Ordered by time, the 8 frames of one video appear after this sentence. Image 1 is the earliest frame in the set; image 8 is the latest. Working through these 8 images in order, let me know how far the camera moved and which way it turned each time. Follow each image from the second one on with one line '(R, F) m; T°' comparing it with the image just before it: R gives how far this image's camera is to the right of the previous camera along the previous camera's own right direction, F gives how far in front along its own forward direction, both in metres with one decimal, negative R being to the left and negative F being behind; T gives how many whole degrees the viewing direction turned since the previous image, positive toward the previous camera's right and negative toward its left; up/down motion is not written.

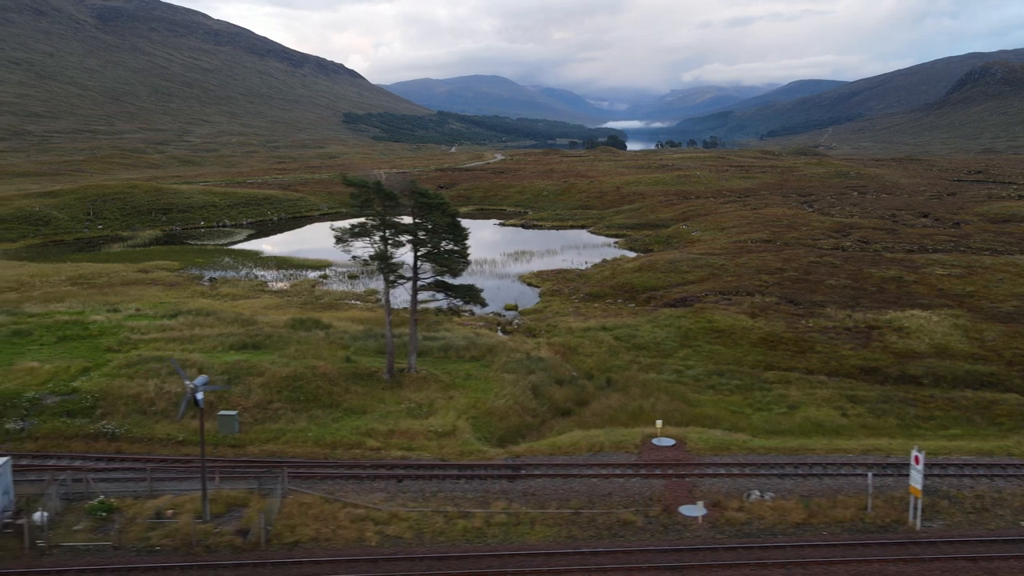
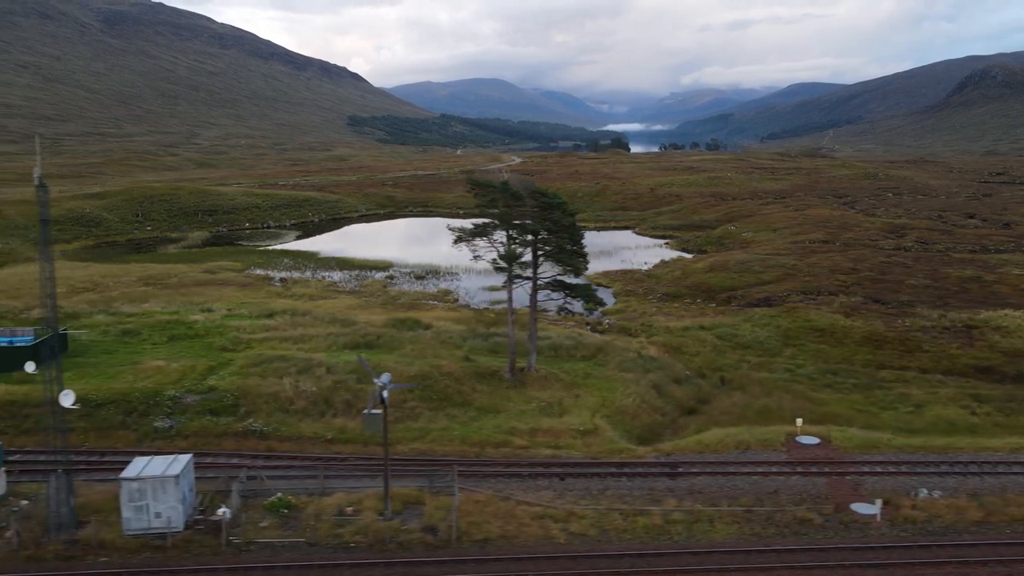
(-6.6, 0.0) m; 0°
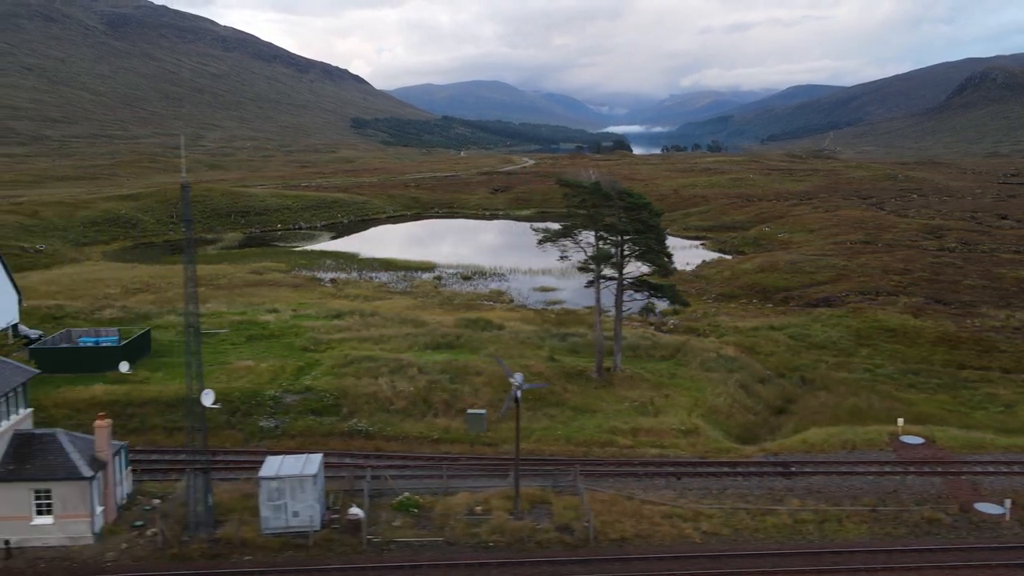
(-4.7, 0.0) m; 0°
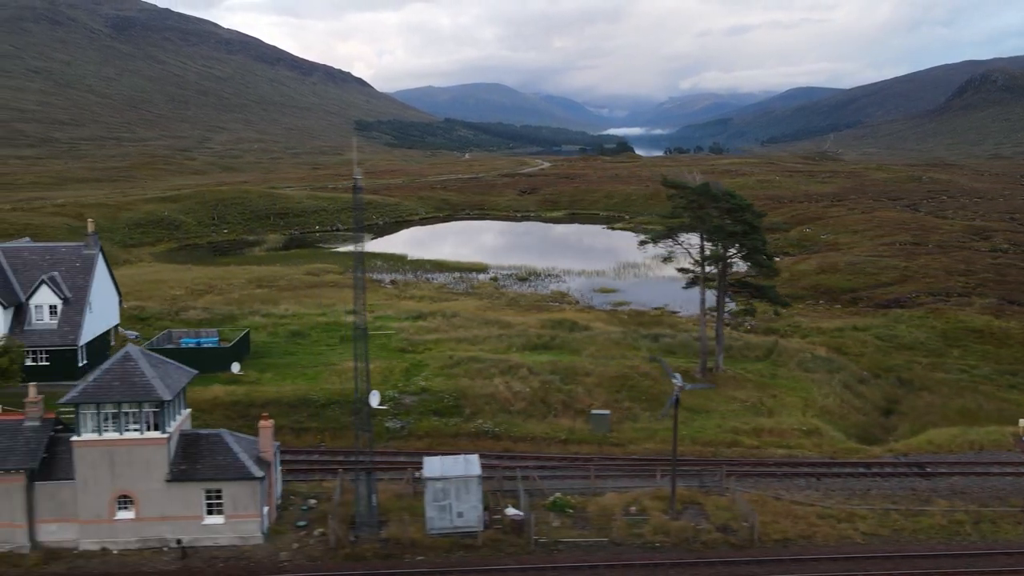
(-5.7, 0.0) m; 0°
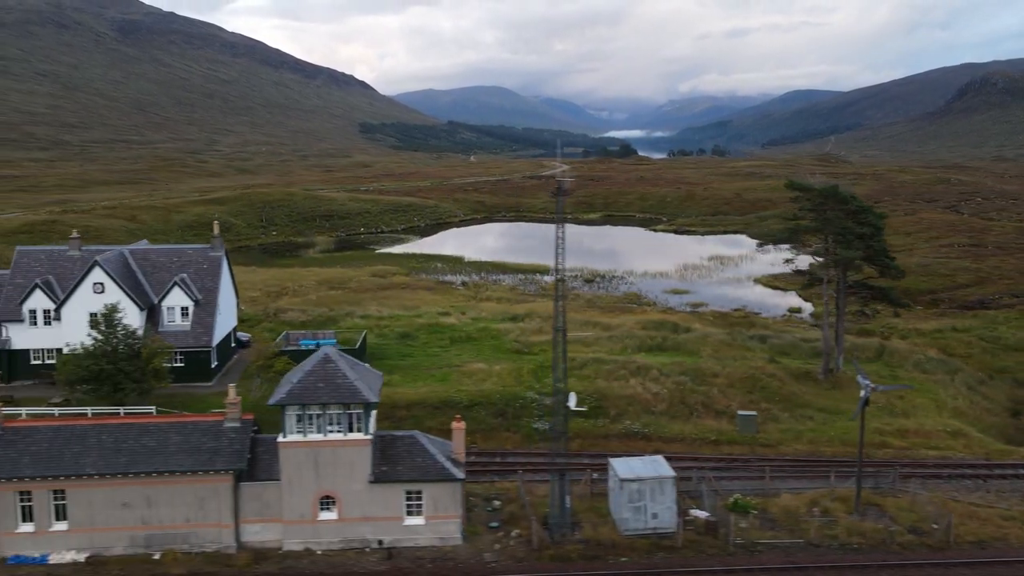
(-6.7, 0.0) m; 0°
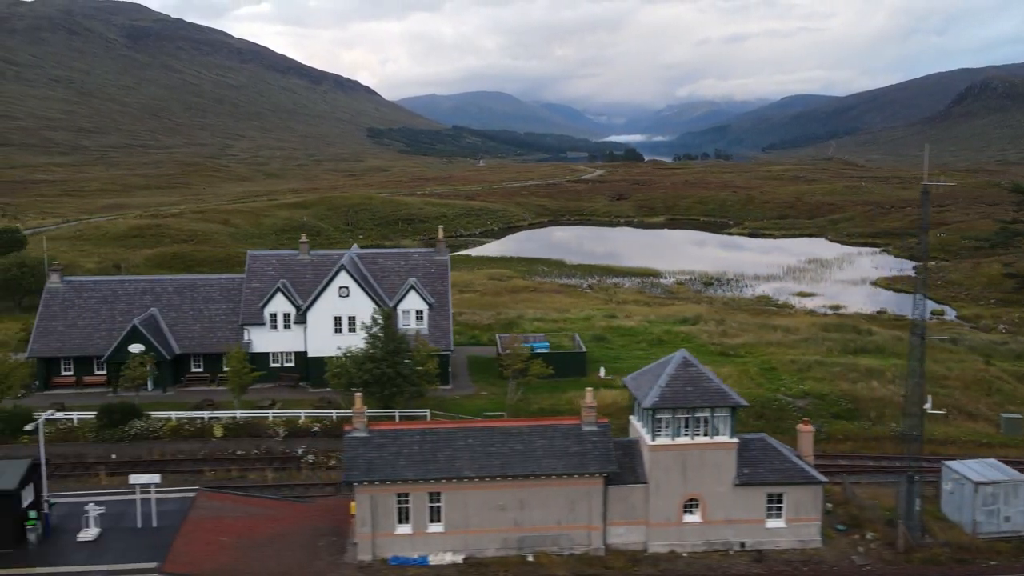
(-12.0, 0.0) m; -1°
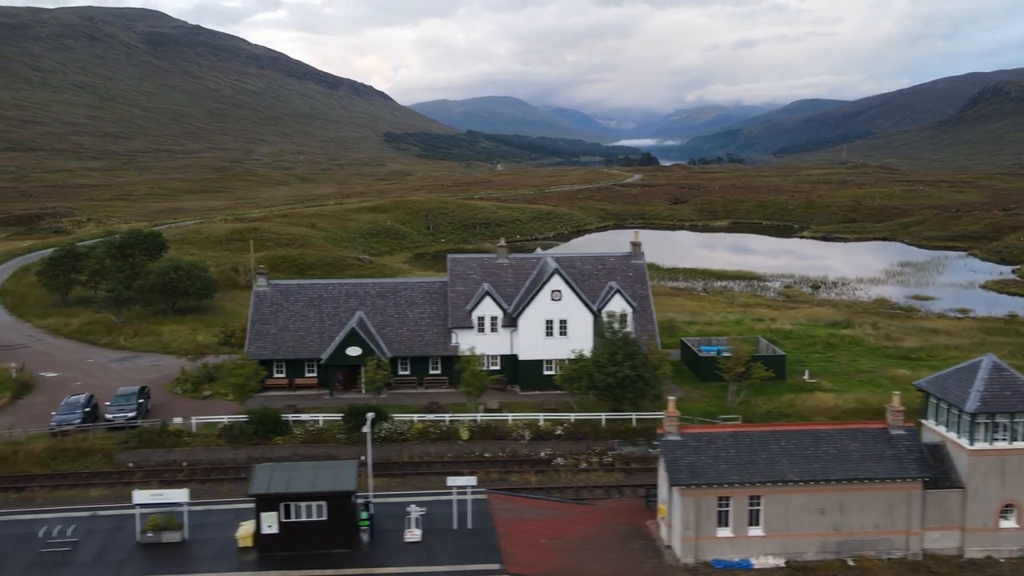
(-9.9, -0.1) m; -1°
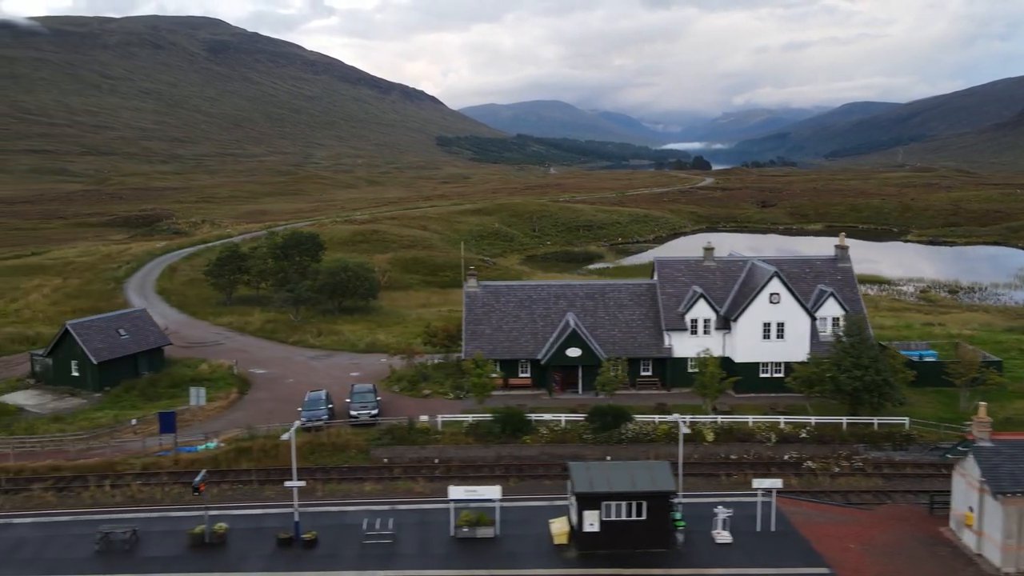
(-8.4, -0.3) m; -3°
